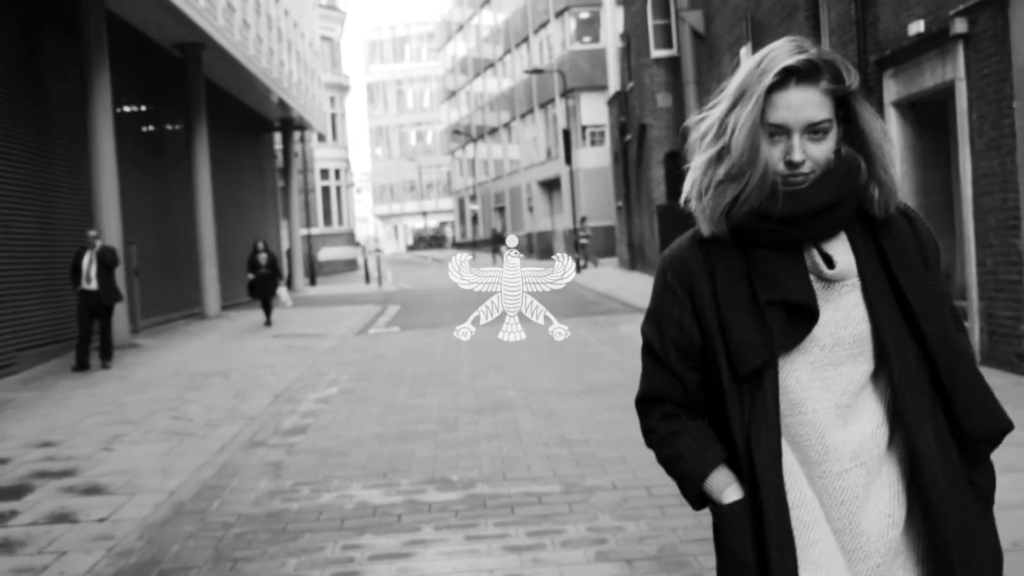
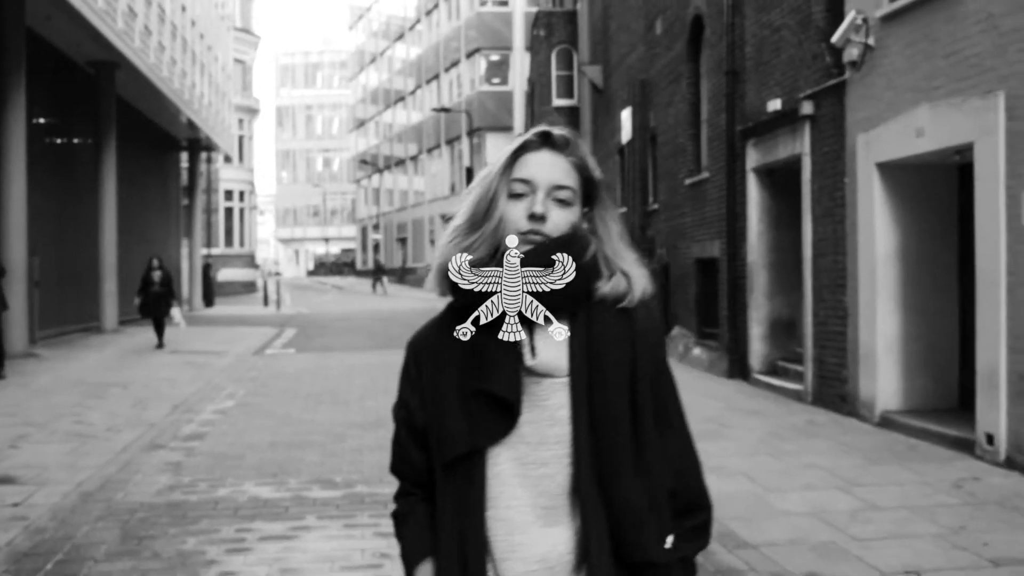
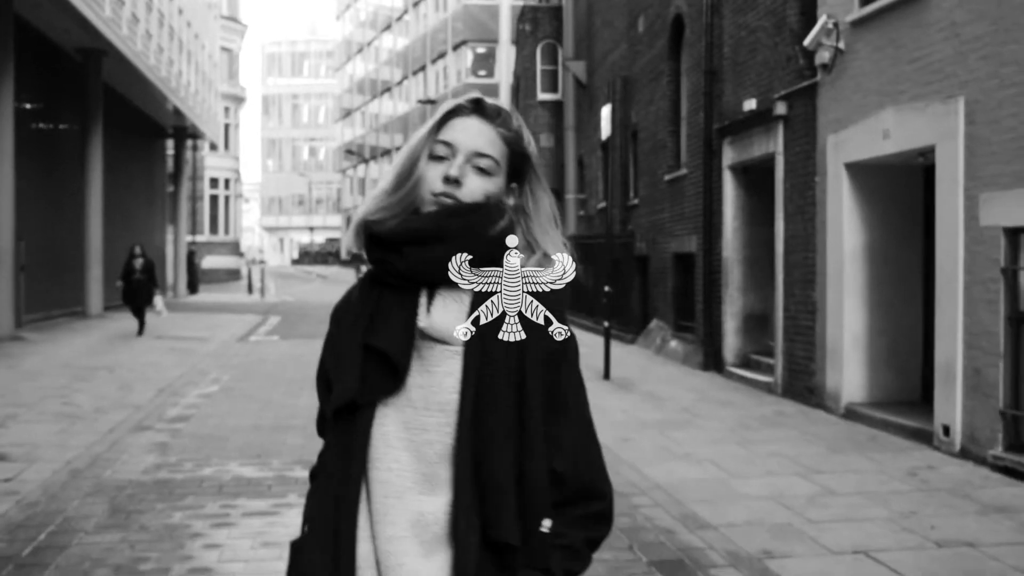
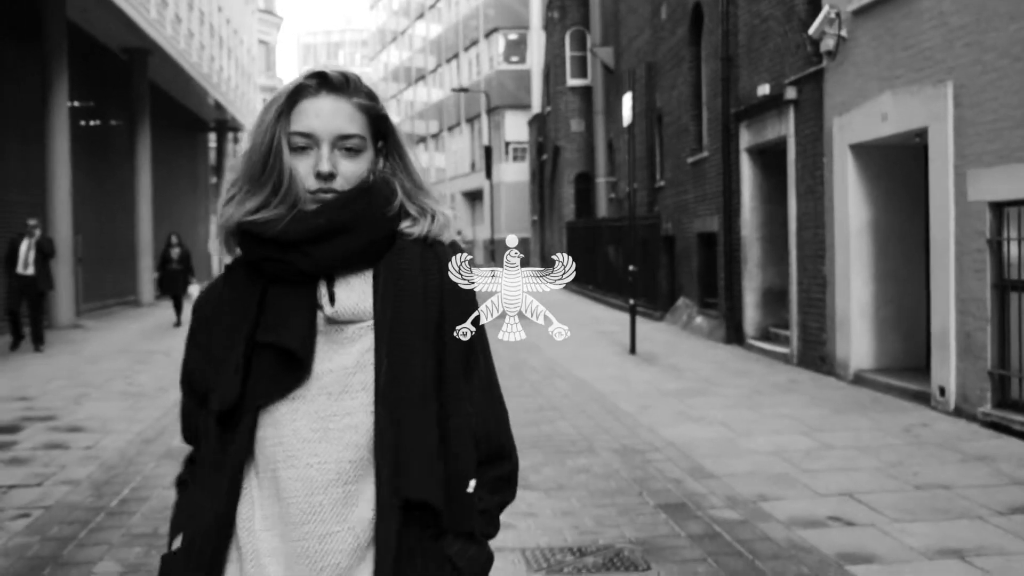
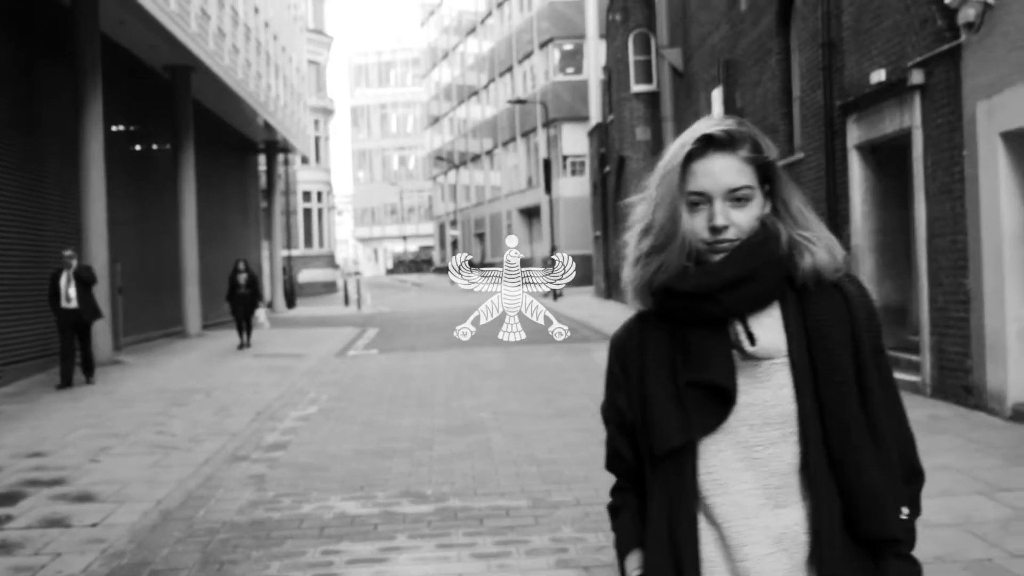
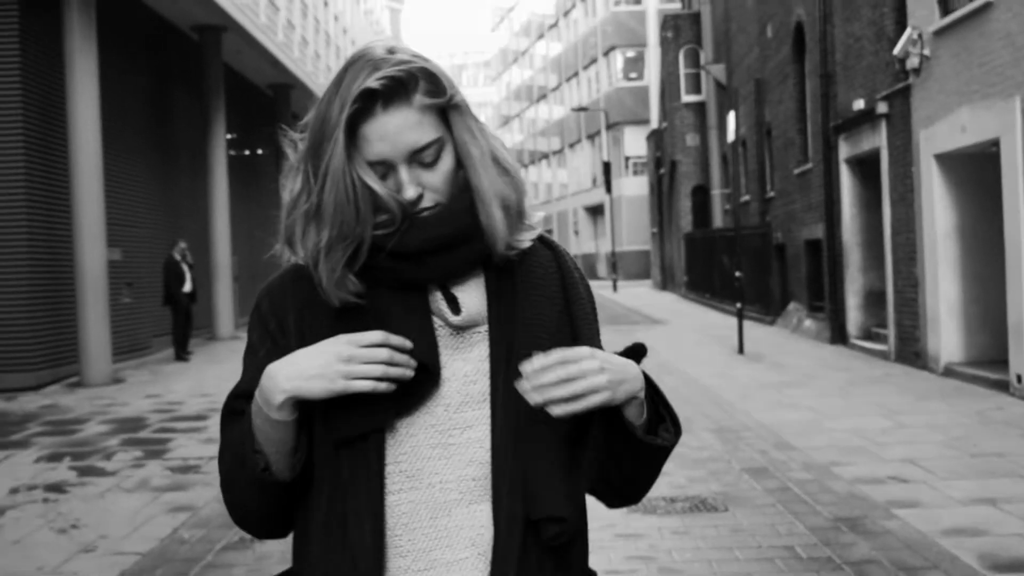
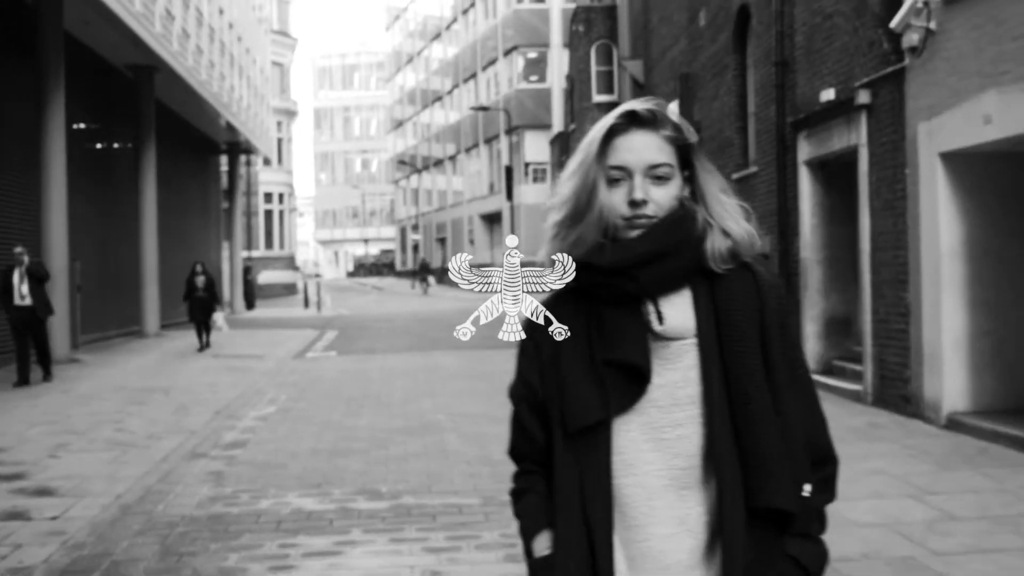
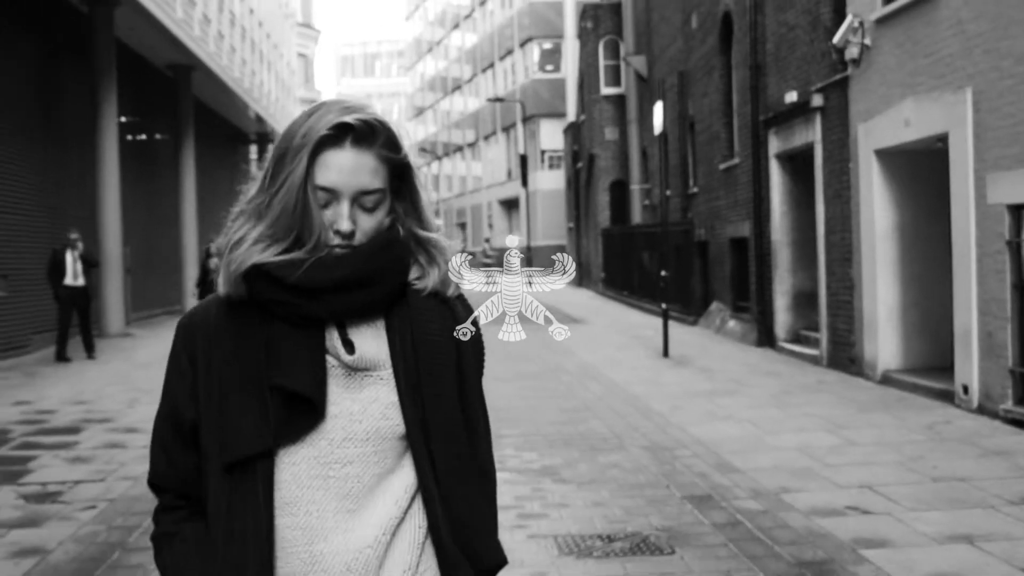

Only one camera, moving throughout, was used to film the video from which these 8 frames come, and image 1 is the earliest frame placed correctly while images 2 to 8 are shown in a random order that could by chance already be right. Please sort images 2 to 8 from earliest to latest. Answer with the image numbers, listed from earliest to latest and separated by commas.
5, 7, 2, 3, 4, 8, 6
